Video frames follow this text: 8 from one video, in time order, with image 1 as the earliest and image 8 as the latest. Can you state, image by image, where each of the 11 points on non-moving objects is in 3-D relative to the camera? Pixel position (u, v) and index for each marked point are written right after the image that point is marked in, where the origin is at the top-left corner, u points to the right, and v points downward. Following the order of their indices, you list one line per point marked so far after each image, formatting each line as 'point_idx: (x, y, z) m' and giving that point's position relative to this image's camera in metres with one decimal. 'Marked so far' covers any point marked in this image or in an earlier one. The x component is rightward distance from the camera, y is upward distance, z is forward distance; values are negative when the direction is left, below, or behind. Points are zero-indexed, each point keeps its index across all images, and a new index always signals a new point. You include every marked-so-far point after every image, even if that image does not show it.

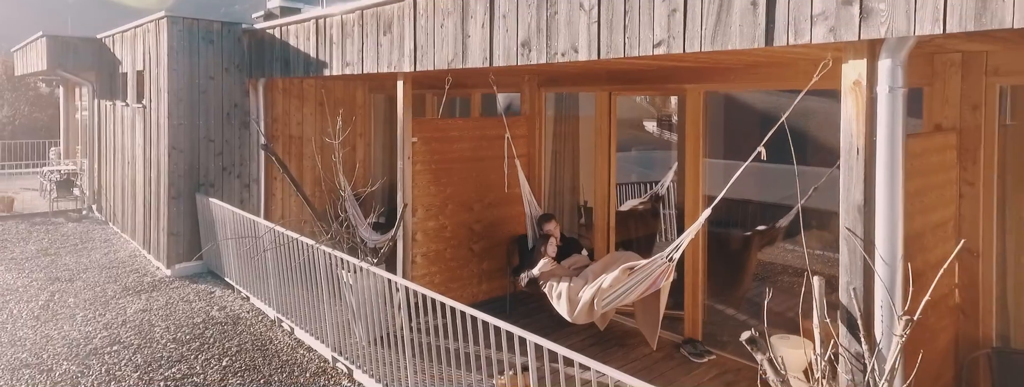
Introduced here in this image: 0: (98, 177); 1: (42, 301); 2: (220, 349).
0: (-5.0, +0.2, +8.7) m
1: (-3.5, -0.8, +5.4) m
2: (-1.8, -1.0, +4.5) m
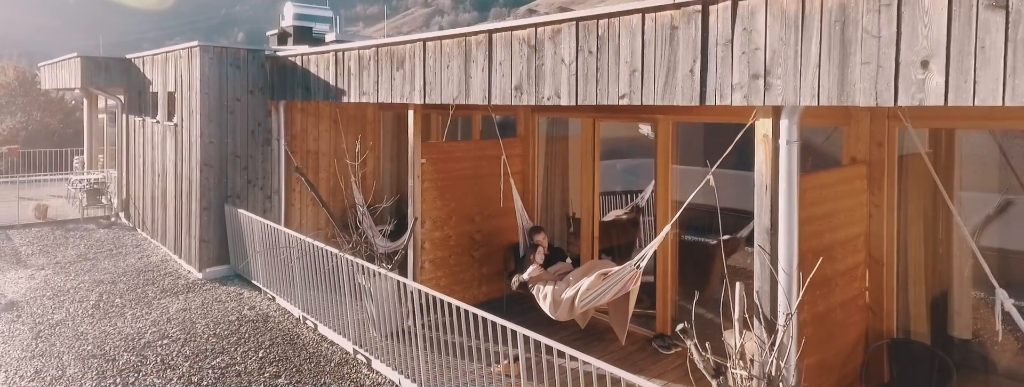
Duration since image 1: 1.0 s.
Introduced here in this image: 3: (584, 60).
0: (-5.1, +0.1, +9.4) m
1: (-3.5, -0.9, +6.0) m
2: (-1.8, -1.1, +5.2) m
3: (+0.4, +0.7, +3.6) m
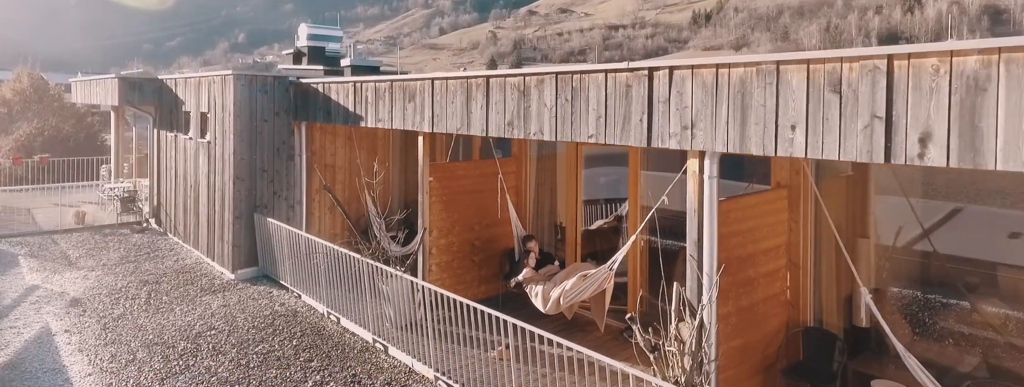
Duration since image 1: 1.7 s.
0: (-5.1, 0.0, +10.4) m
1: (-3.6, -1.0, +7.0) m
2: (-1.9, -1.2, +6.1) m
3: (+0.3, +0.6, +4.5) m
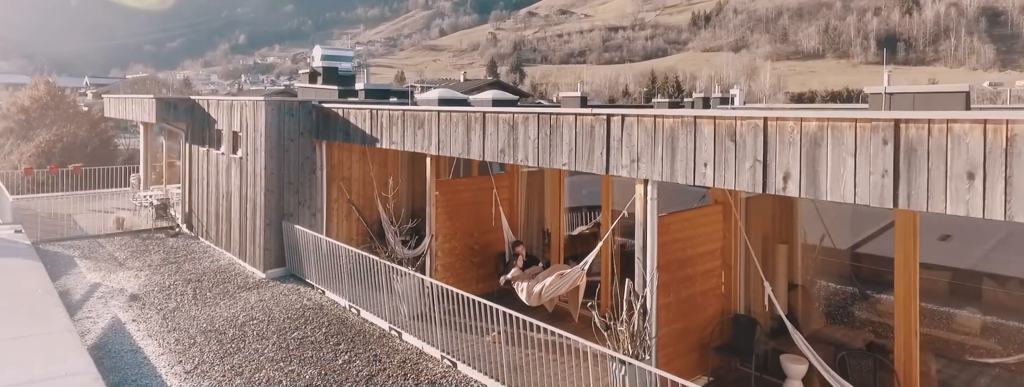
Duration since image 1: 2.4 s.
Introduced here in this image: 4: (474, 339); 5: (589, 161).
0: (-5.2, -0.2, +11.5) m
1: (-3.7, -1.1, +8.1) m
2: (-1.9, -1.3, +7.3) m
3: (+0.2, +0.4, +5.7) m
4: (-0.3, -1.2, +6.1) m
5: (+0.6, +0.2, +5.2) m
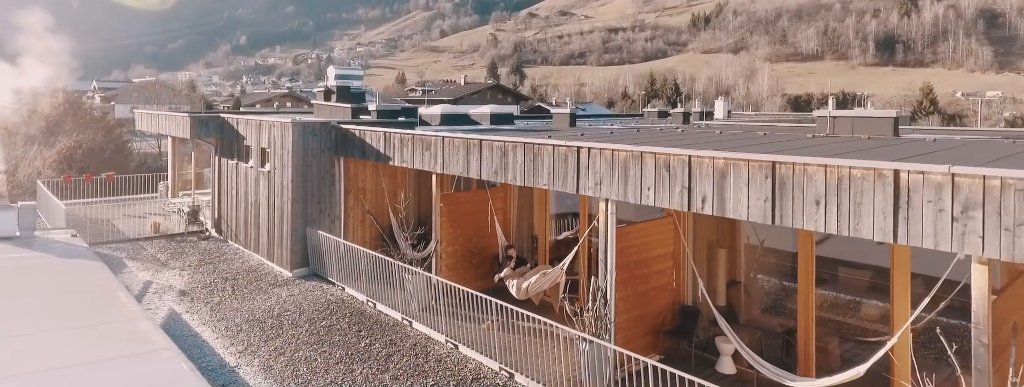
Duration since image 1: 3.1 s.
0: (-5.3, -0.3, +12.9) m
1: (-3.7, -1.3, +9.5) m
2: (-2.0, -1.4, +8.6) m
3: (+0.2, +0.3, +7.0) m
4: (-0.4, -1.4, +7.4) m
5: (+0.5, +0.1, +6.5) m
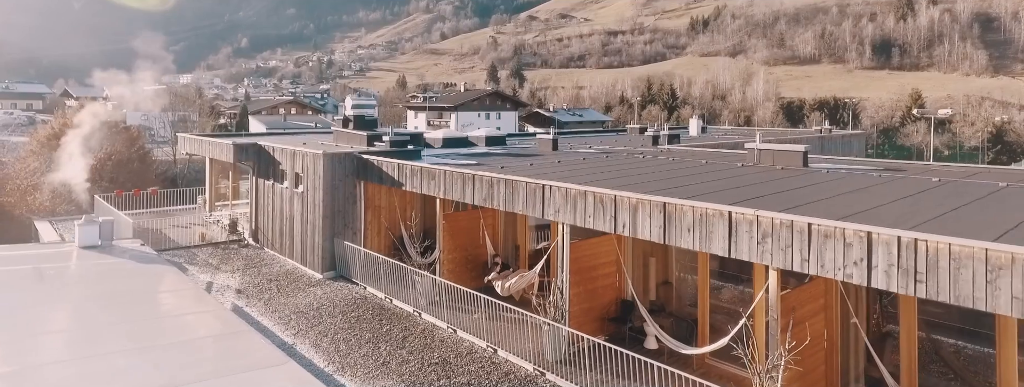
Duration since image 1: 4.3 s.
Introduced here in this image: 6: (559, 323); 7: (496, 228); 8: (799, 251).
0: (-5.5, -0.6, +15.3) m
1: (-4.0, -1.6, +11.9) m
2: (-2.2, -1.7, +11.1) m
3: (0.0, 0.0, +9.4) m
4: (-0.6, -1.7, +9.8) m
5: (+0.3, -0.2, +9.0) m
6: (+0.6, -1.5, +8.5) m
7: (-0.3, -0.6, +11.9) m
8: (+2.3, -0.5, +5.8) m
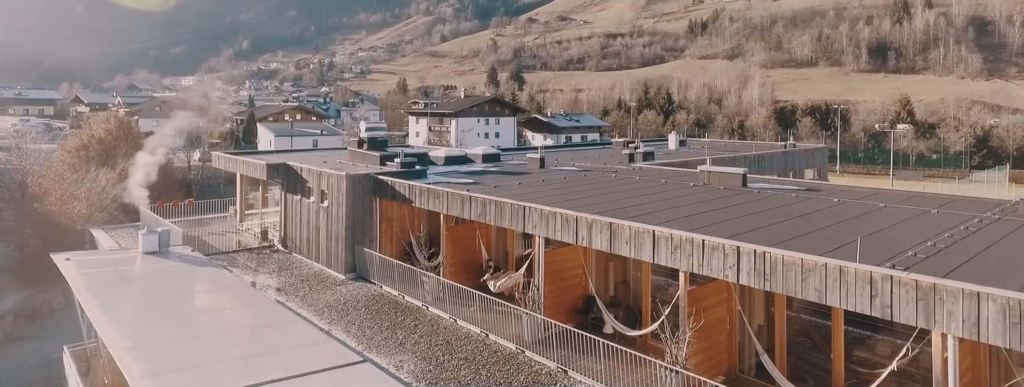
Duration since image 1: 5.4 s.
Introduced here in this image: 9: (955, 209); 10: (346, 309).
0: (-5.7, -0.9, +17.8) m
1: (-4.1, -1.9, +14.4) m
2: (-2.4, -2.1, +13.6) m
3: (-0.2, -0.3, +11.9) m
4: (-0.8, -2.0, +12.3) m
5: (+0.1, -0.5, +11.5) m
6: (+0.4, -1.8, +11.0) m
7: (-0.5, -0.9, +14.5) m
8: (+2.2, -0.8, +8.4) m
9: (+6.7, -0.2, +10.8) m
10: (-2.9, -2.1, +13.0) m
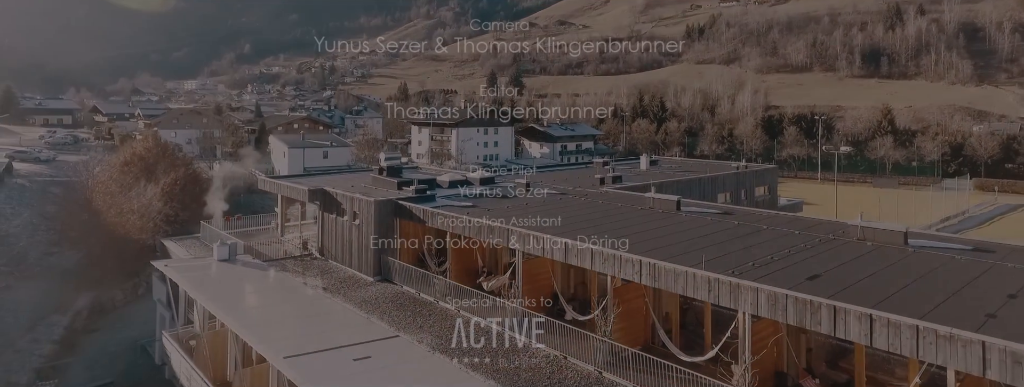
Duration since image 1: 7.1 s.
0: (-5.9, -1.5, +22.3) m
1: (-4.4, -2.5, +18.9) m
2: (-2.7, -2.6, +18.1) m
3: (-0.5, -0.9, +16.4) m
4: (-1.1, -2.5, +16.8) m
5: (-0.2, -1.1, +16.0) m
6: (+0.1, -2.4, +15.5) m
7: (-0.7, -1.4, +18.9) m
8: (+1.9, -1.3, +12.9) m
9: (+6.4, -0.8, +15.3) m
10: (-3.2, -2.7, +17.5) m
